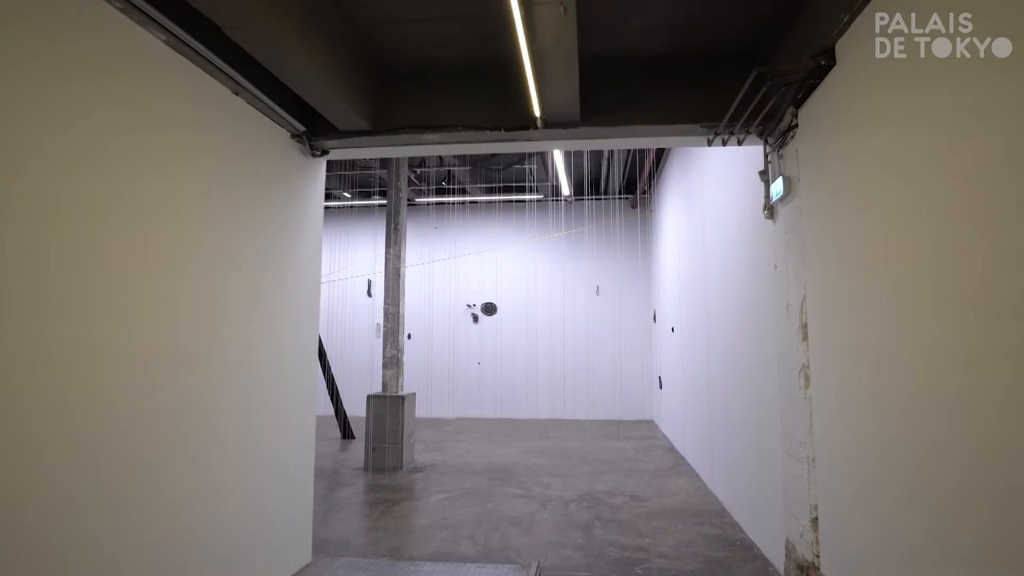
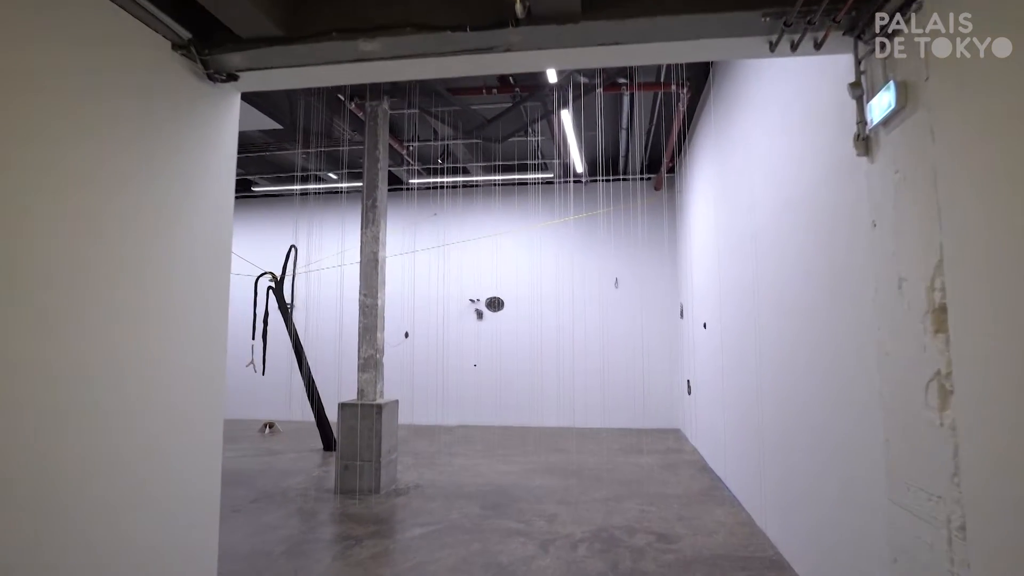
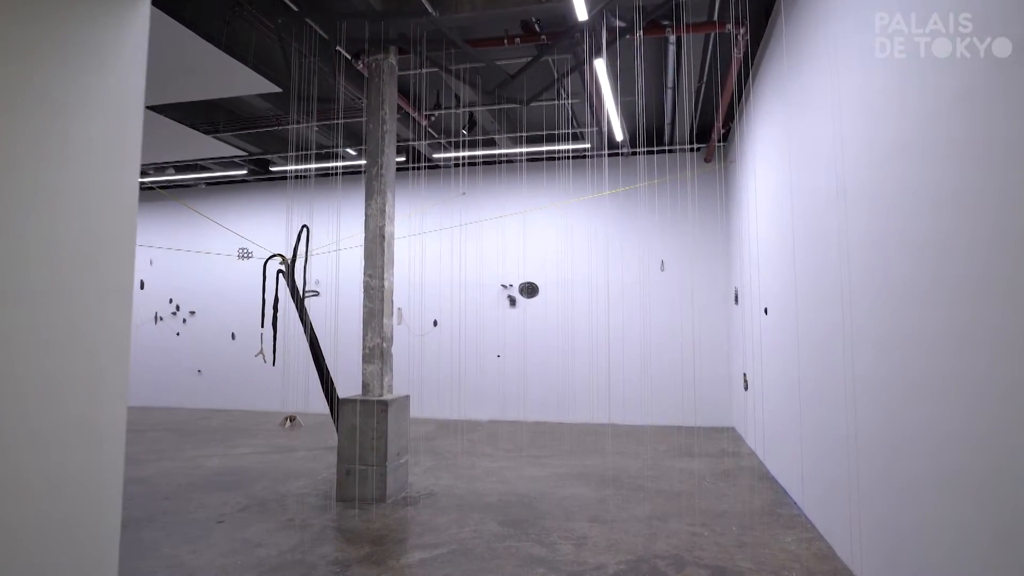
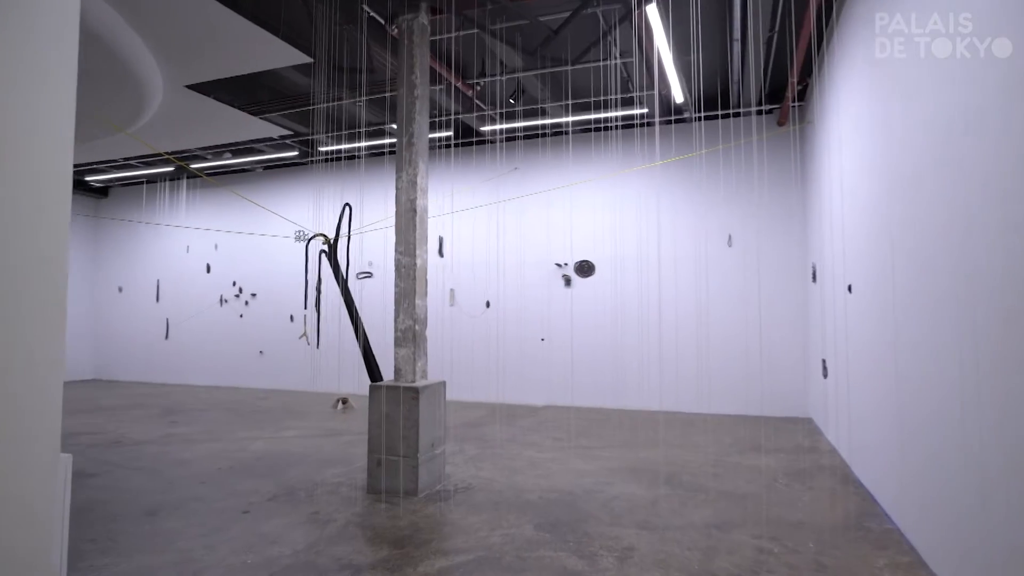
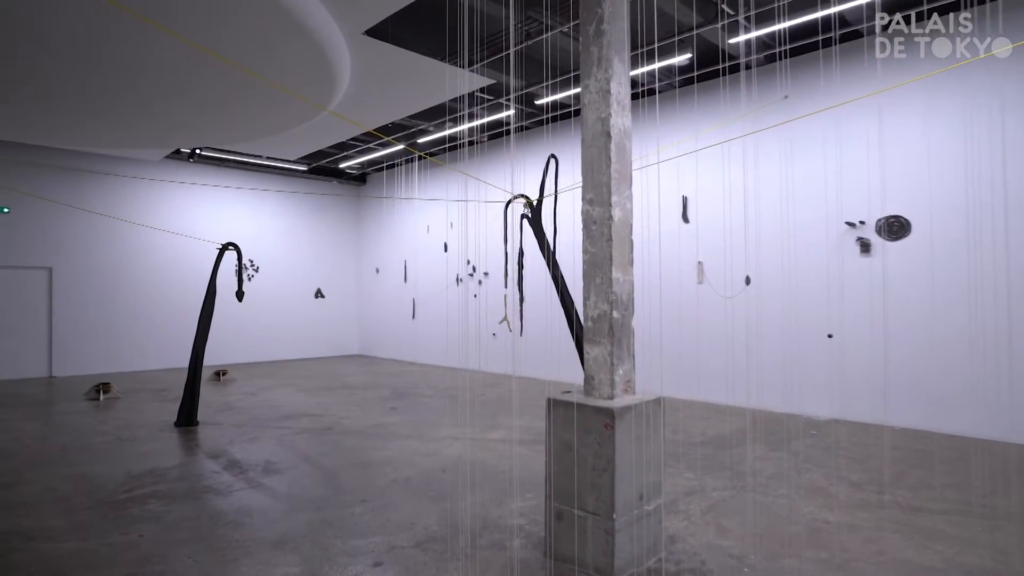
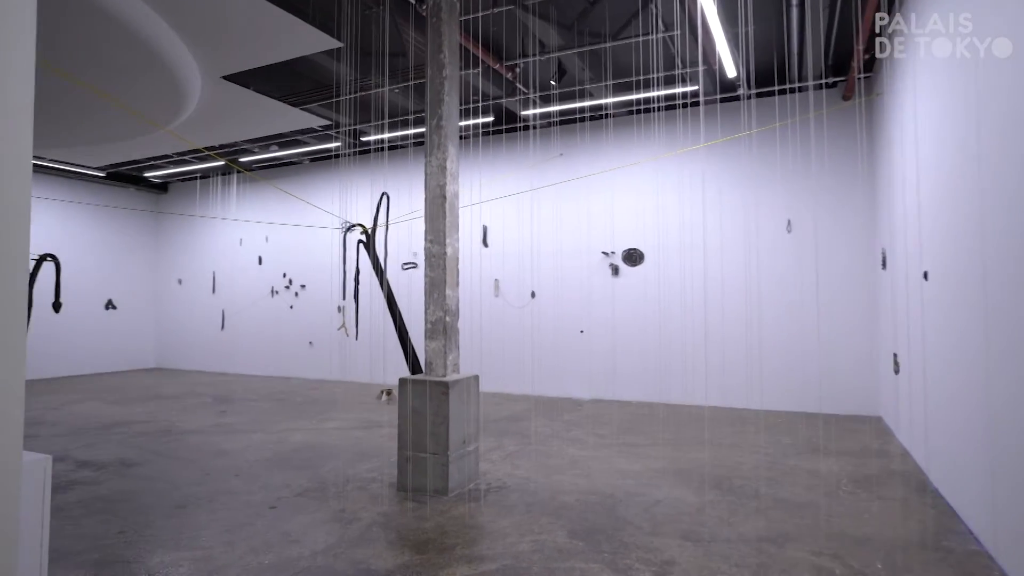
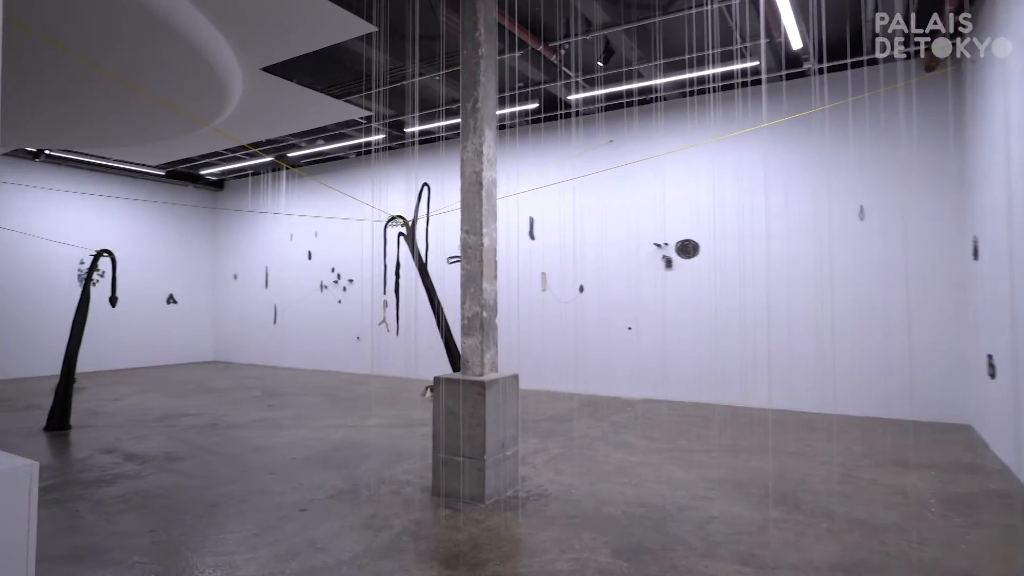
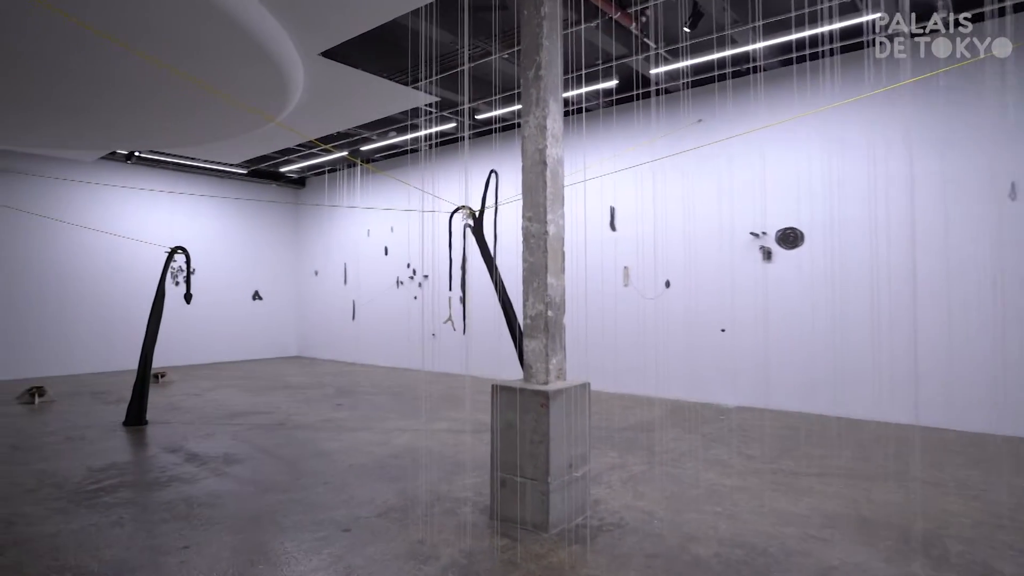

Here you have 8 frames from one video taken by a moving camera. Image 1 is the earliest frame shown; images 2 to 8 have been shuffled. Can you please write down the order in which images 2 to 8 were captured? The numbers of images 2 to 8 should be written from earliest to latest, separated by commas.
2, 3, 4, 6, 7, 8, 5
